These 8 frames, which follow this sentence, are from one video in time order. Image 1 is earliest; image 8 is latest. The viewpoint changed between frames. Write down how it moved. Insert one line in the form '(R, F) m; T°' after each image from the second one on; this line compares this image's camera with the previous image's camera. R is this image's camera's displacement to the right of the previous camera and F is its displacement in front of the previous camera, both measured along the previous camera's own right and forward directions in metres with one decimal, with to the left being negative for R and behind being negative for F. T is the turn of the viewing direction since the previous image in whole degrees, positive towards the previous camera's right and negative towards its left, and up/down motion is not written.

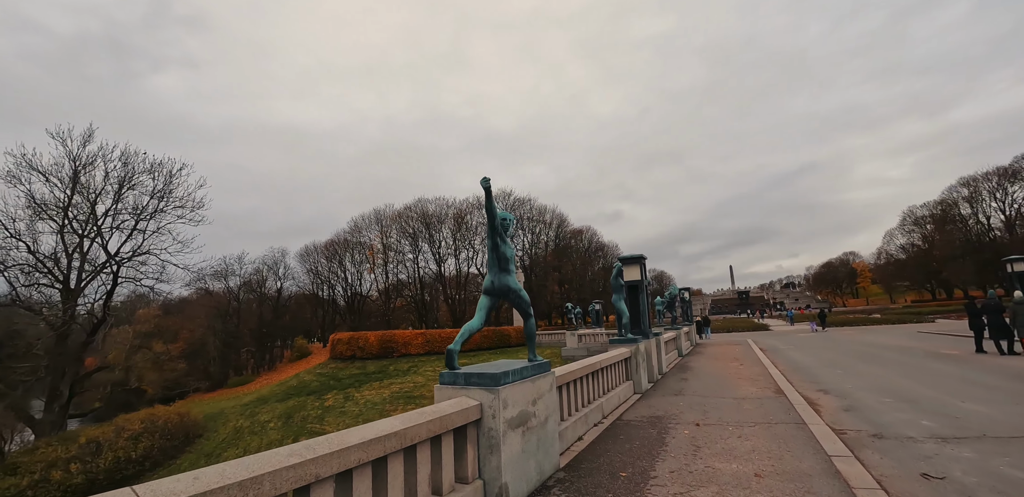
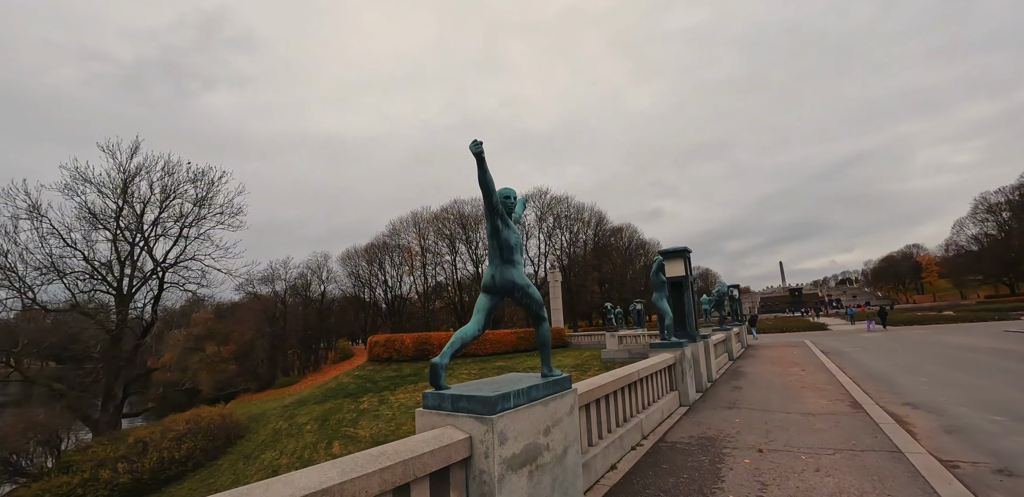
(+0.2, +0.8) m; -5°
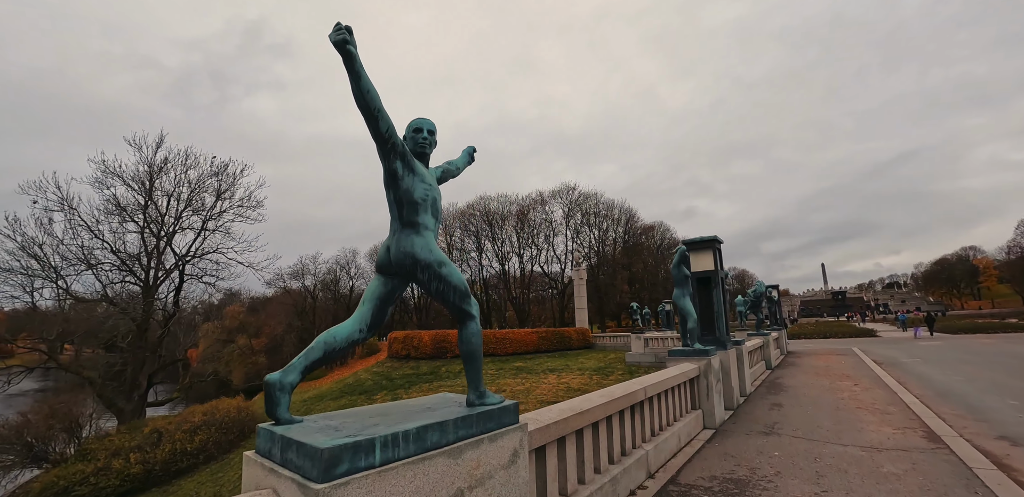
(+0.5, +1.1) m; -4°
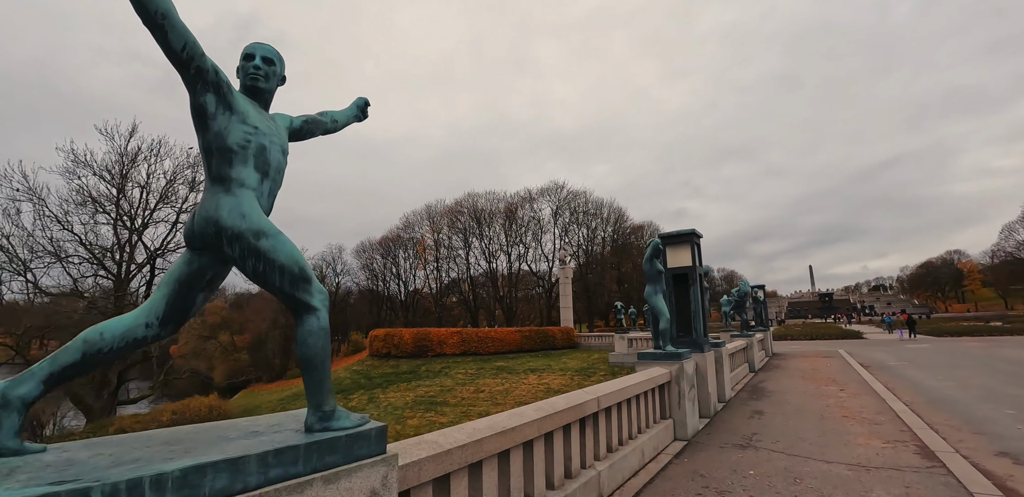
(+0.4, +0.5) m; +1°
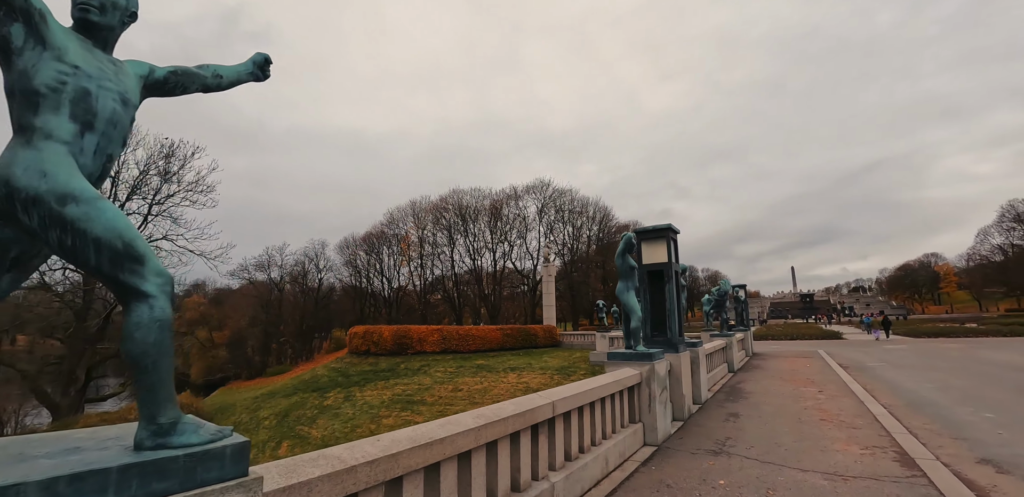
(+0.3, +0.3) m; +2°
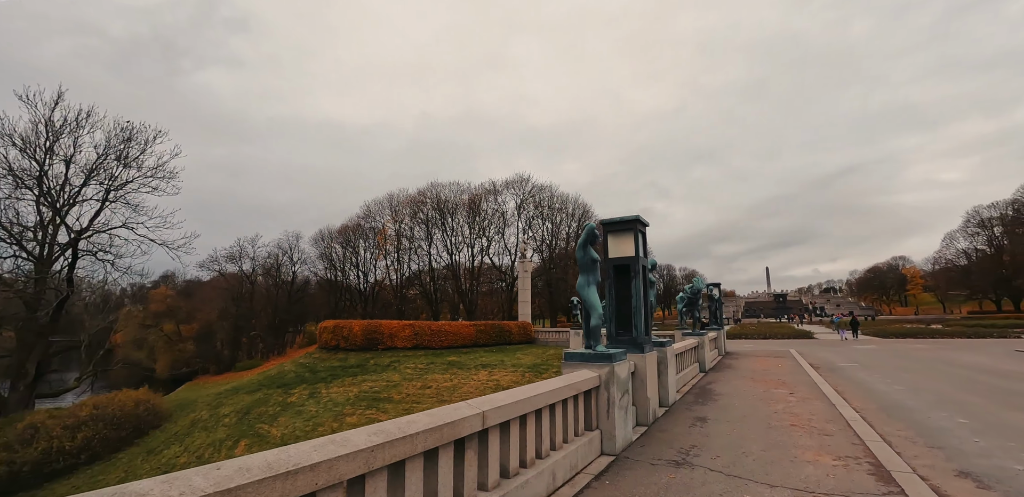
(+0.3, +0.5) m; +2°
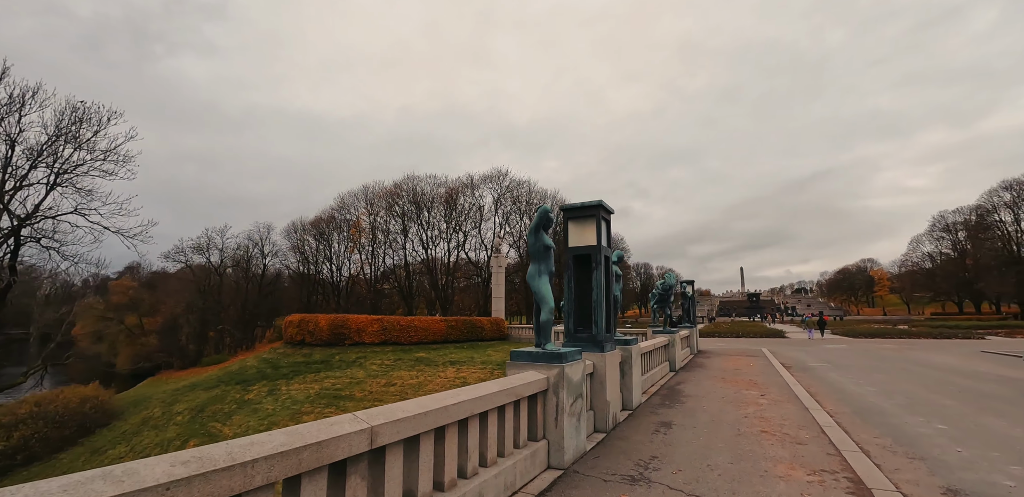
(+0.3, +0.6) m; +2°
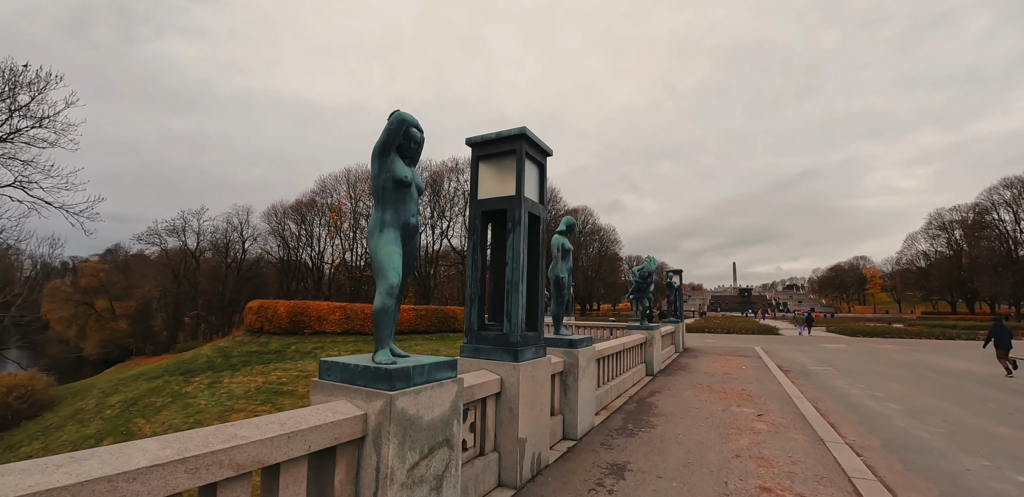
(+0.8, +1.7) m; +1°
